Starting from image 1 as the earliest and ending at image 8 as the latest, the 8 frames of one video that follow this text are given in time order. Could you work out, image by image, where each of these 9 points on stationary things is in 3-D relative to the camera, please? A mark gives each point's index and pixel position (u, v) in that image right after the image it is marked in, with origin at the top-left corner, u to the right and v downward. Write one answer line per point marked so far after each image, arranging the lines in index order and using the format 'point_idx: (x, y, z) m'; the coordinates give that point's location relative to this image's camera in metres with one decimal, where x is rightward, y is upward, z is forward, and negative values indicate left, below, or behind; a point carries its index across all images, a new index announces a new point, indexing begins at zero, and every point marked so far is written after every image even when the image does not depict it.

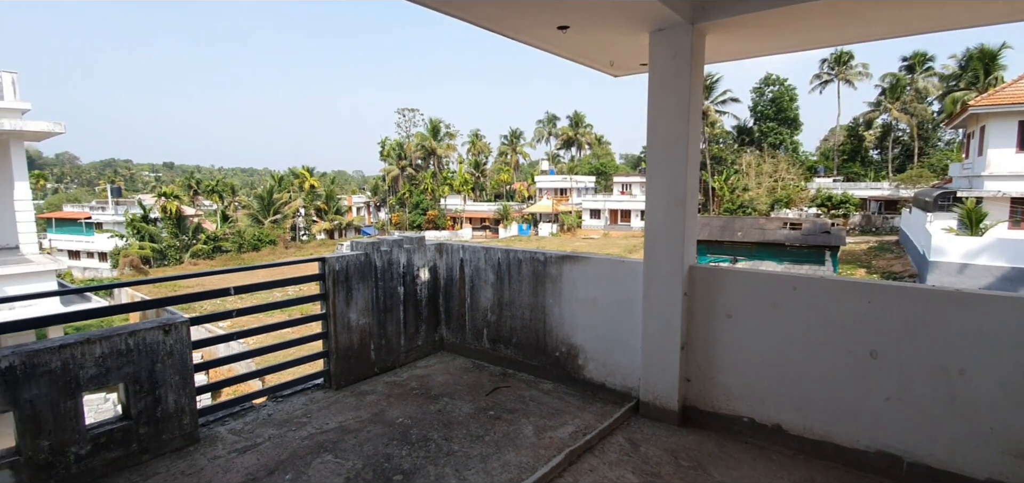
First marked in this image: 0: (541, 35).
0: (+0.2, +1.3, +3.1) m
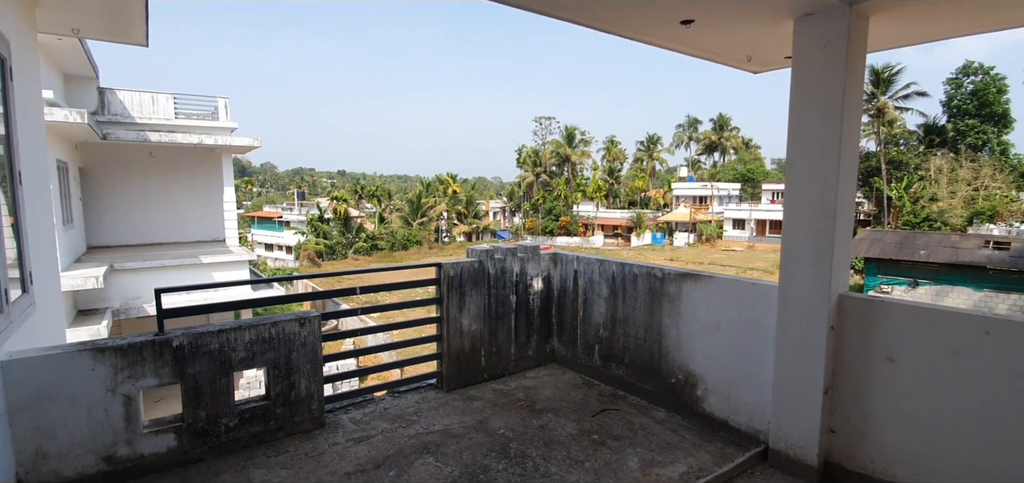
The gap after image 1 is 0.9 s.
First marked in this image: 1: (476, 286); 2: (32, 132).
0: (+0.9, +1.2, +2.9) m
1: (-0.3, -0.3, +3.6) m
2: (-3.2, +0.7, +3.2) m
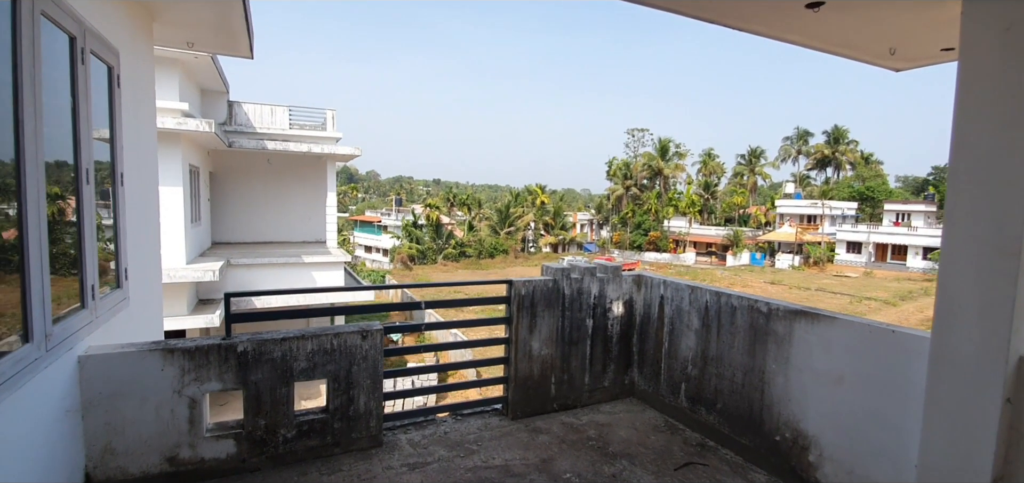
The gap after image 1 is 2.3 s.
0: (+1.3, +1.1, +2.4) m
1: (+0.2, -0.4, +3.3) m
2: (-2.6, +0.7, +3.5) m
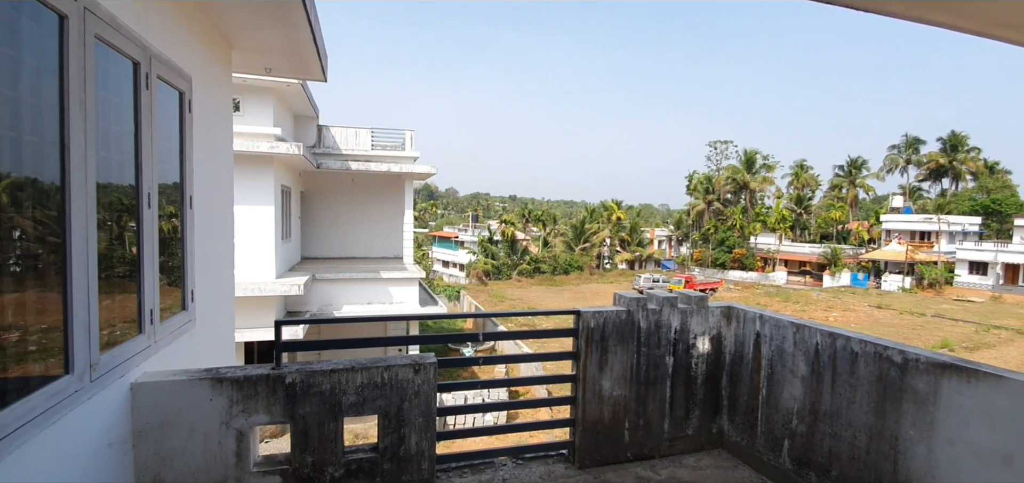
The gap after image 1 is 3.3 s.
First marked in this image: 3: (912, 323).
0: (+1.6, +0.9, +2.0) m
1: (+0.6, -0.6, +2.9) m
2: (-2.1, +0.6, +3.6) m
3: (+15.7, -3.2, +19.5) m
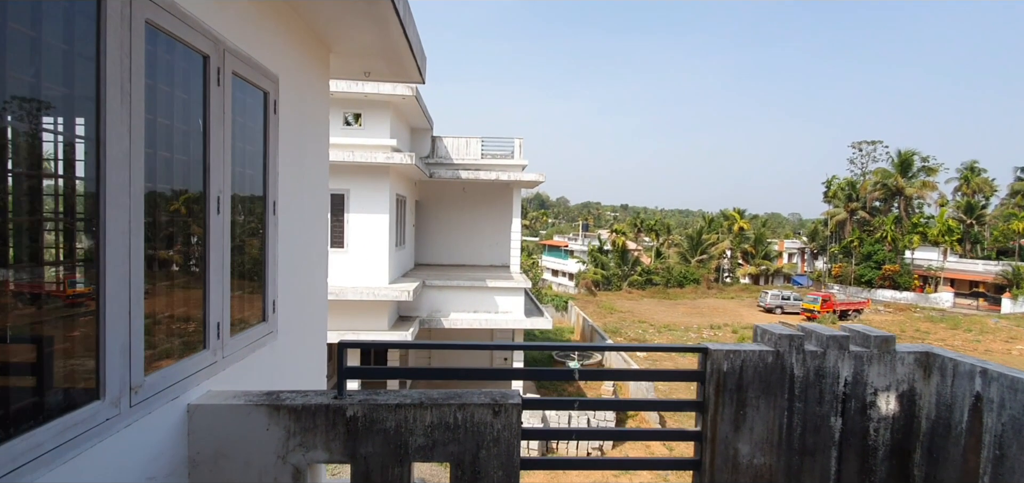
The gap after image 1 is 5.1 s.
0: (+1.9, +0.9, +1.1) m
1: (+1.1, -0.7, +2.2) m
2: (-1.4, +0.5, +3.4) m
3: (+19.4, -3.8, +15.1) m
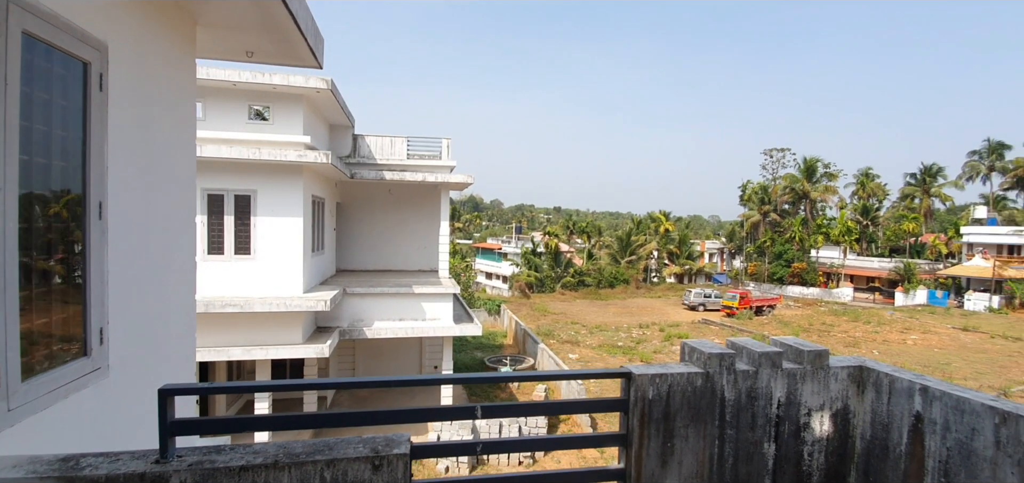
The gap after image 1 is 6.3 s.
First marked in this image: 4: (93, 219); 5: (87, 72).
0: (+1.6, +0.9, +0.9) m
1: (+0.7, -0.7, +1.9) m
2: (-2.0, +0.5, +2.8) m
3: (+17.2, -3.7, +17.1) m
4: (-1.9, +0.1, +2.2) m
5: (-1.9, +0.8, +2.2) m
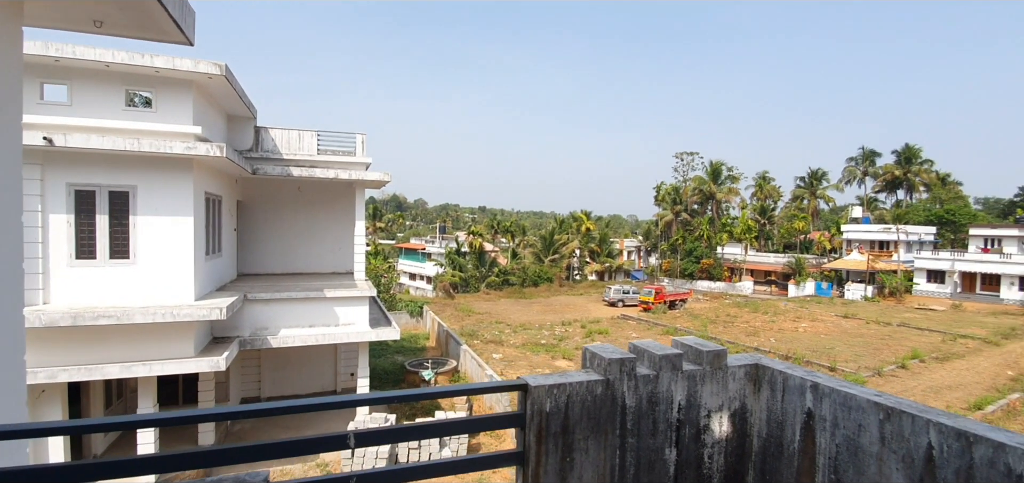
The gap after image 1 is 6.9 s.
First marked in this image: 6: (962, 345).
0: (+1.3, +0.9, +0.9) m
1: (+0.3, -0.7, +1.8) m
2: (-2.5, +0.5, +2.3) m
3: (+14.3, -3.6, +19.2) m
4: (-2.3, +0.1, +1.7) m
5: (-2.3, +0.7, +1.7) m
6: (+15.4, -3.6, +16.8) m
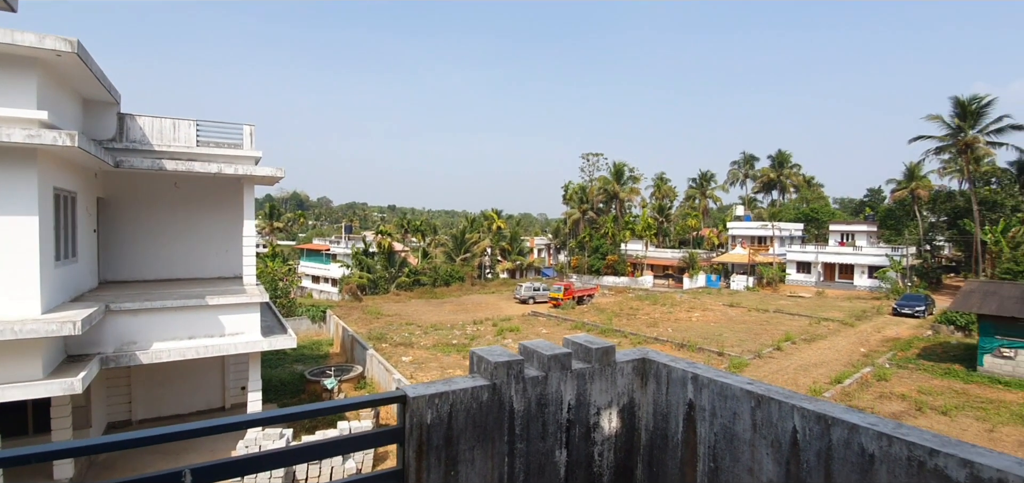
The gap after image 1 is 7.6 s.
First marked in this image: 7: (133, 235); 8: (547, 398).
0: (+1.0, +0.9, +1.0) m
1: (-0.1, -0.7, +1.7) m
2: (-3.0, +0.4, +1.7) m
3: (+10.7, -3.4, +21.3) m
4: (-2.7, +0.1, +1.1) m
5: (-2.7, +0.7, +1.1) m
6: (+12.2, -3.4, +19.1) m
7: (-7.8, +0.2, +10.1) m
8: (+0.1, -0.6, +1.8) m
